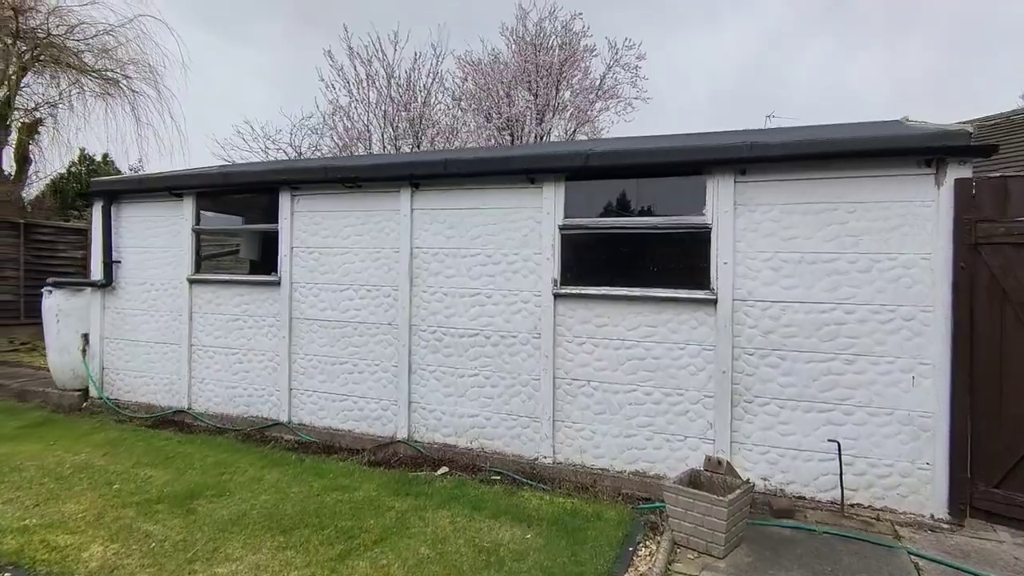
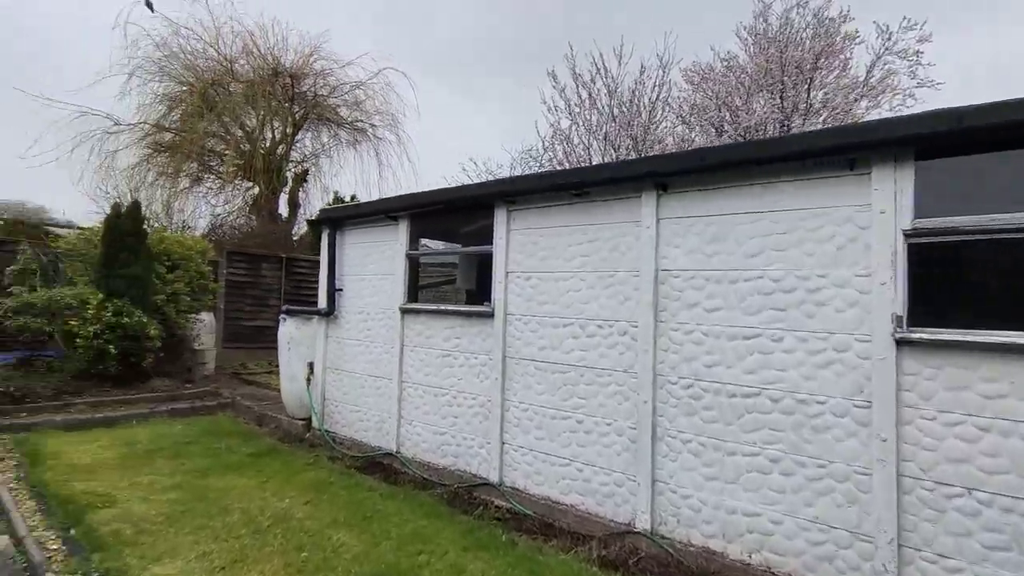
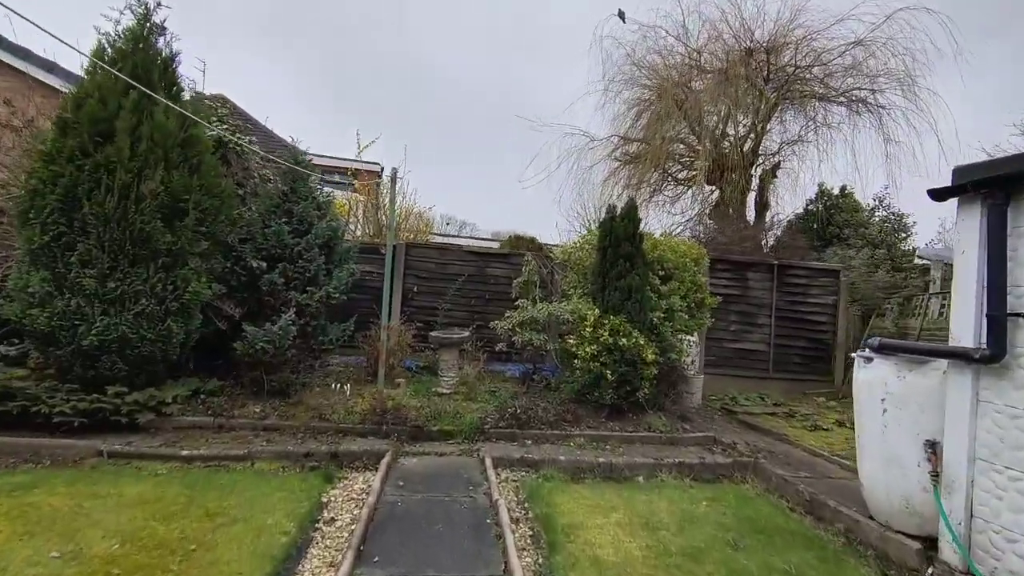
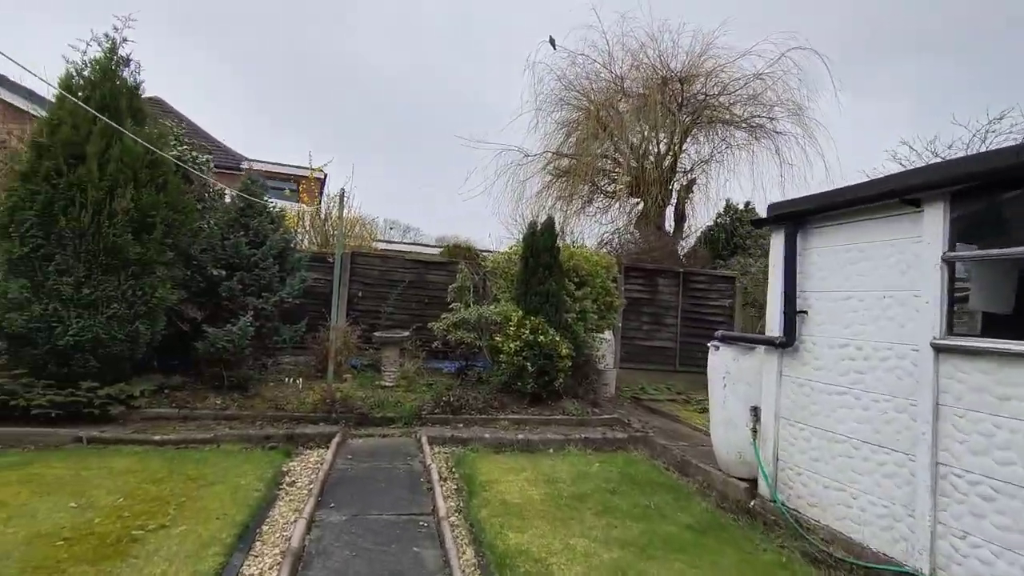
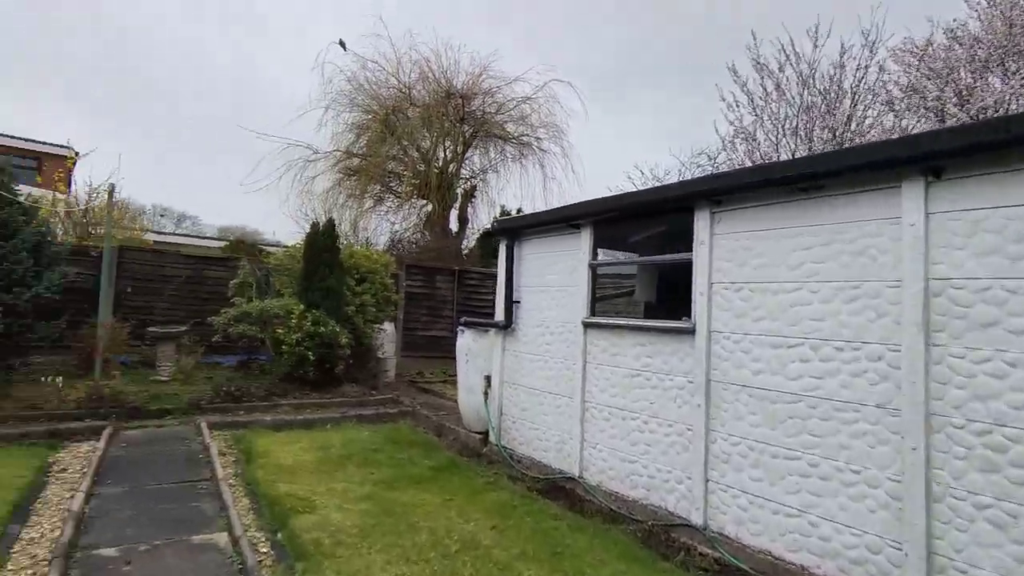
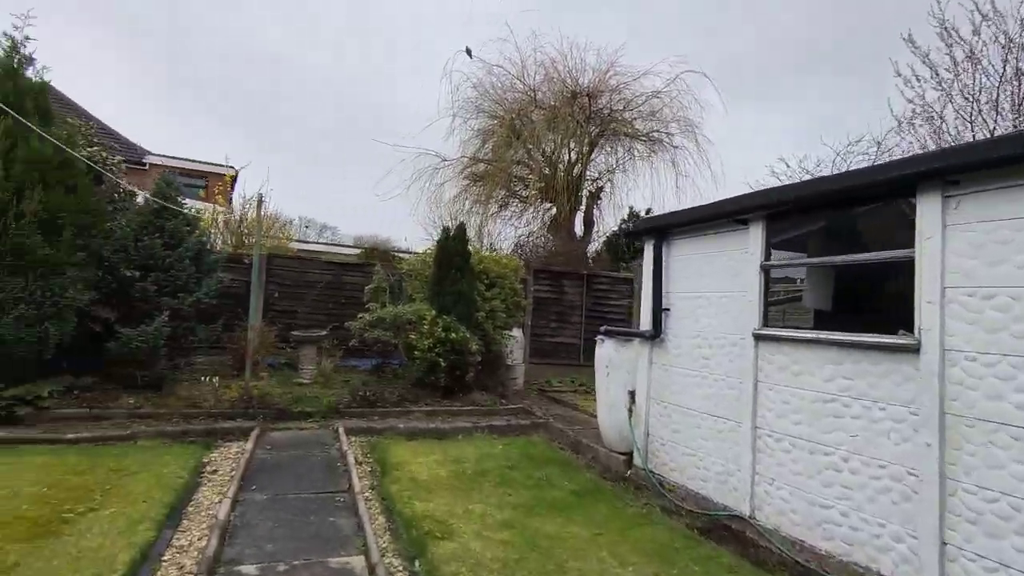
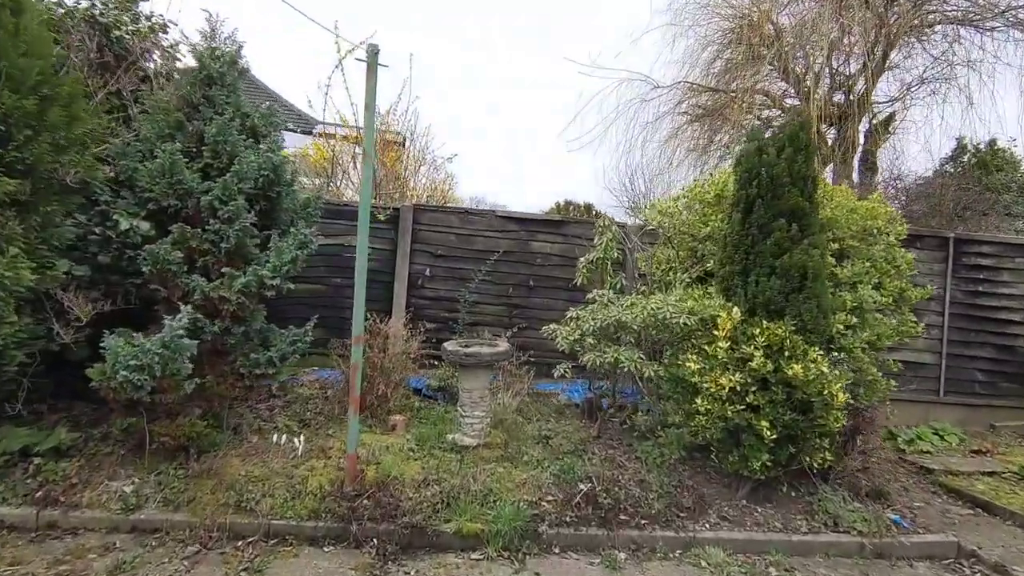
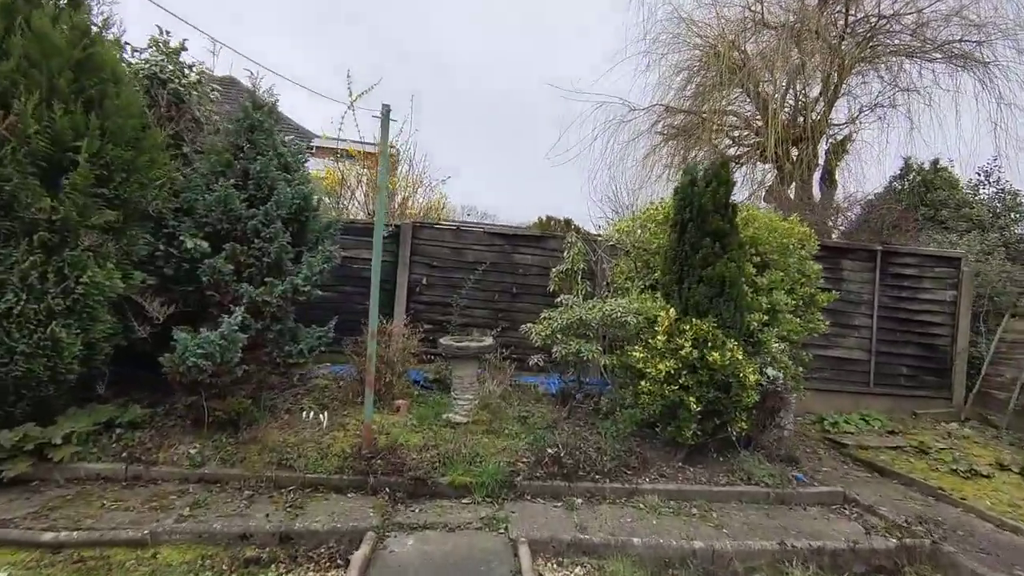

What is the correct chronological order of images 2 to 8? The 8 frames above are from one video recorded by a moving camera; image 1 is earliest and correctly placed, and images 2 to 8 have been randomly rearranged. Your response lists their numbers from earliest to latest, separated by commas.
2, 5, 6, 4, 3, 8, 7
